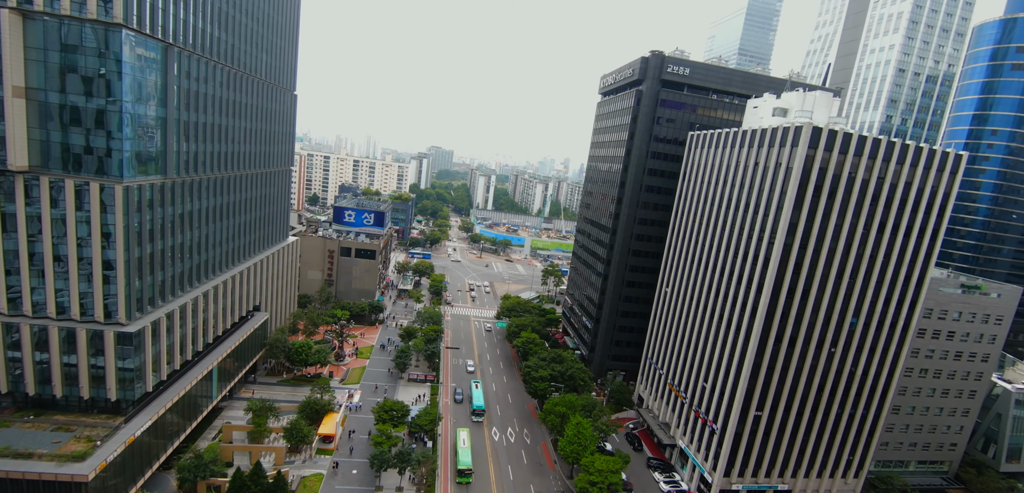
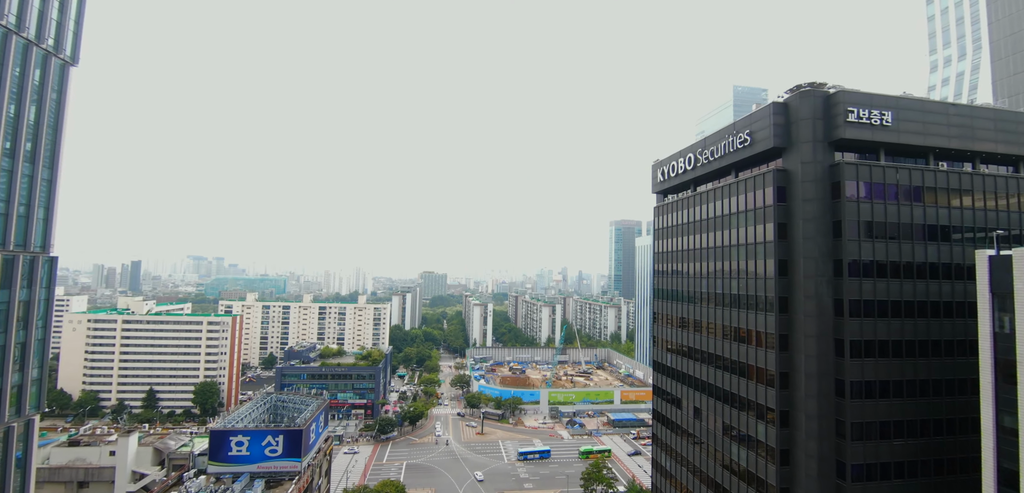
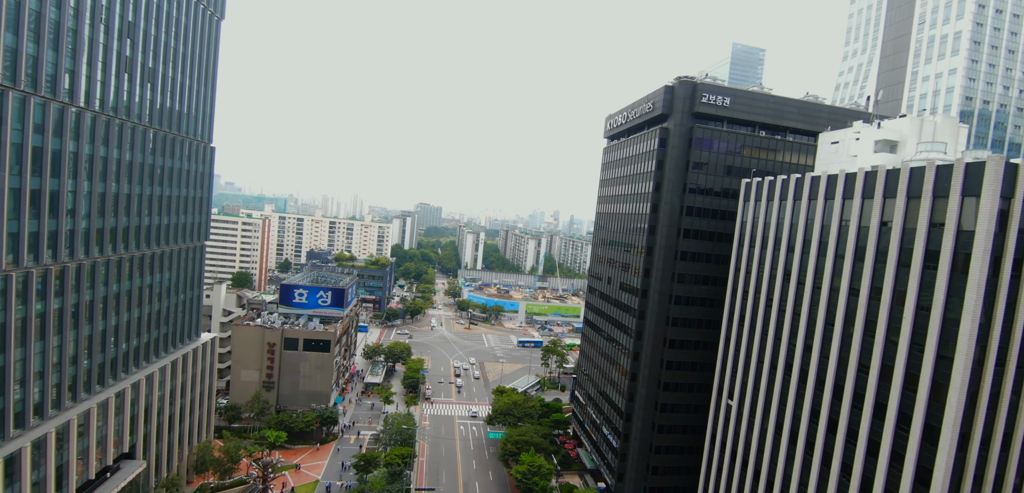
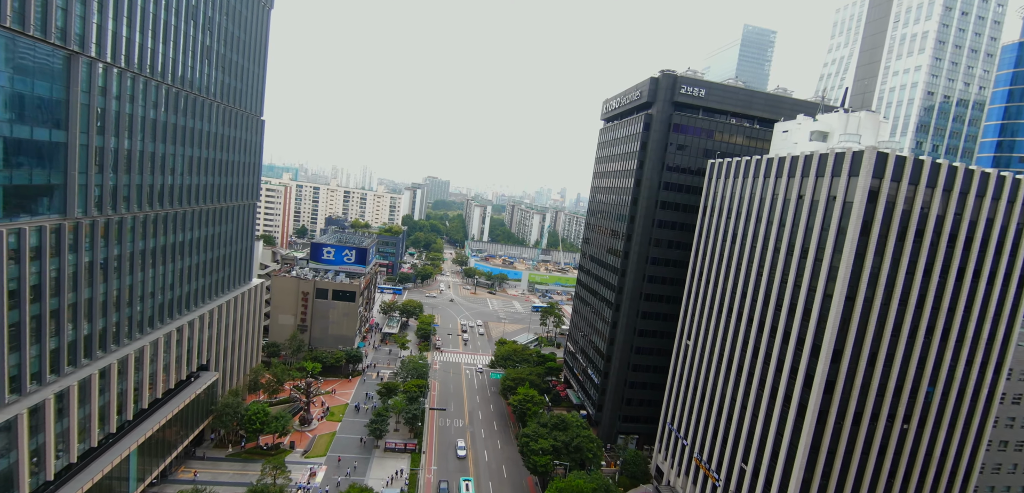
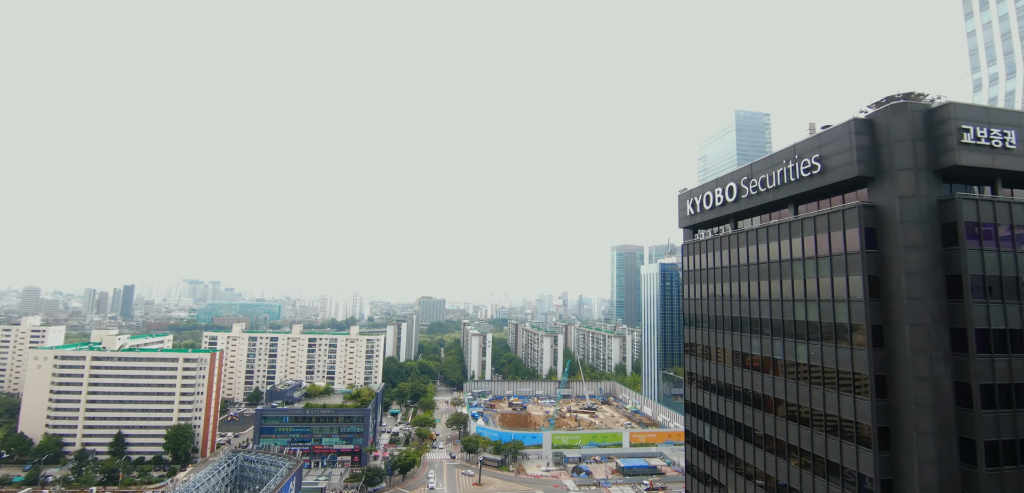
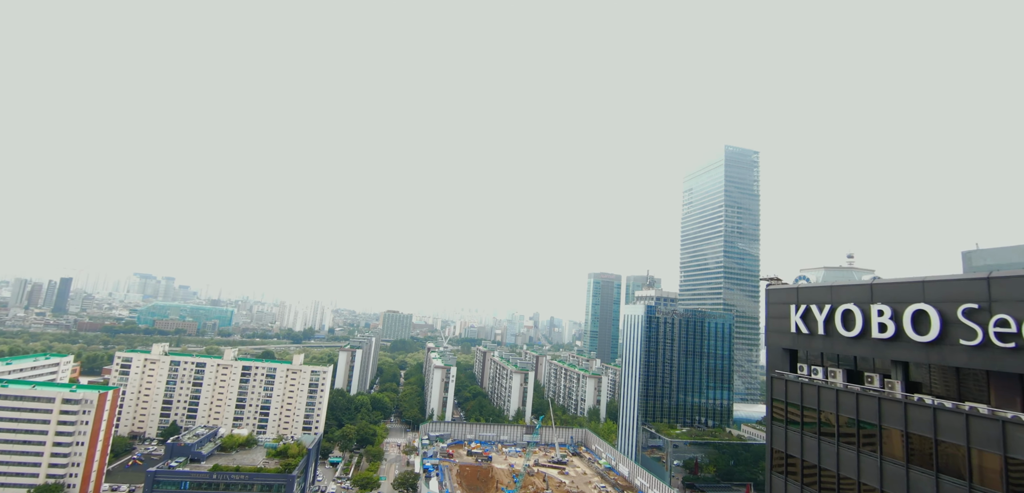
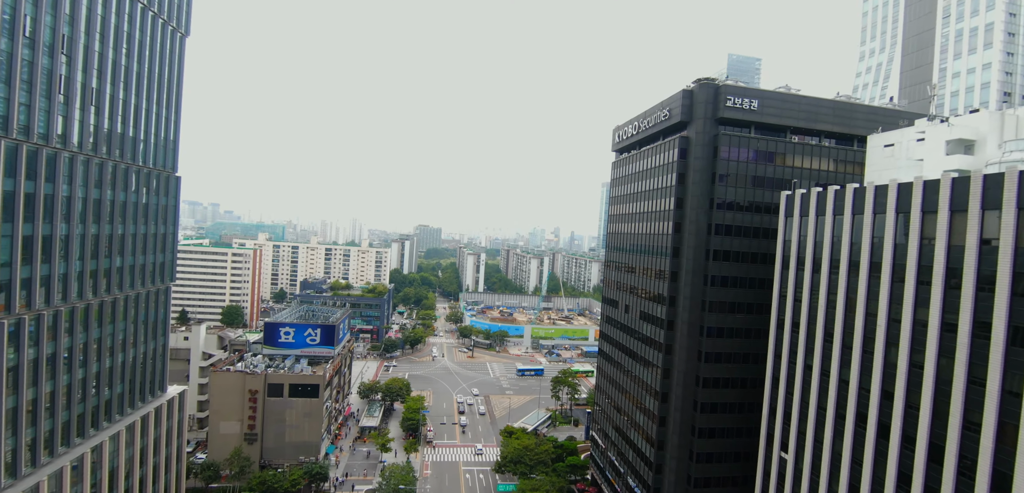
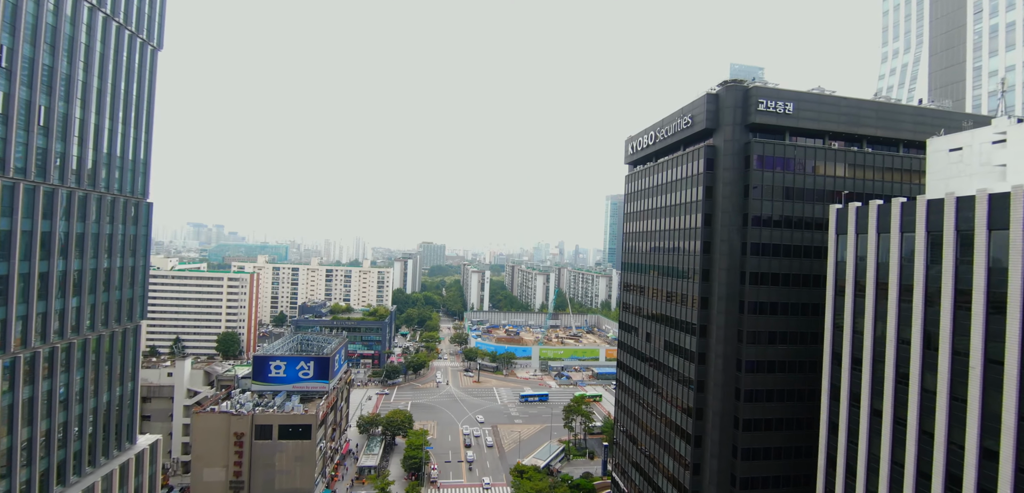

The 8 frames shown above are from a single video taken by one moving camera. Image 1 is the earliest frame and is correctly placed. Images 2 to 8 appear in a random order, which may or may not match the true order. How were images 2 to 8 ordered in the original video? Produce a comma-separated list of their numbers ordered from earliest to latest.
4, 3, 7, 8, 2, 5, 6
